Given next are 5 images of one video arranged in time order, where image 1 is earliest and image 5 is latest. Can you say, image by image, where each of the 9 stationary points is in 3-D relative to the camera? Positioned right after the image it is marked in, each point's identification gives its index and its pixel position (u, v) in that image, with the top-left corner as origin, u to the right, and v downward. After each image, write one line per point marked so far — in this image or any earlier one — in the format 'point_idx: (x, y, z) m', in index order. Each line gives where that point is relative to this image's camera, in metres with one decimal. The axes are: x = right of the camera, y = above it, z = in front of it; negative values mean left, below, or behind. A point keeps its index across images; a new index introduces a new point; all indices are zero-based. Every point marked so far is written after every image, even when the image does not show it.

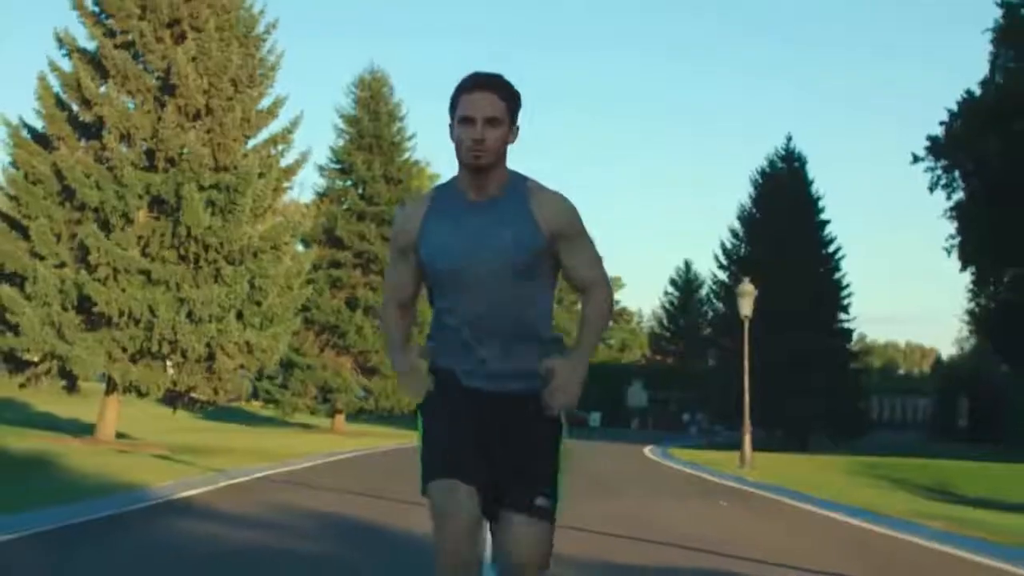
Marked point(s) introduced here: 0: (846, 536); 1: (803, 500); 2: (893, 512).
0: (+3.0, -2.2, +13.1) m
1: (+3.1, -2.4, +16.9) m
2: (+3.8, -2.3, +15.4) m
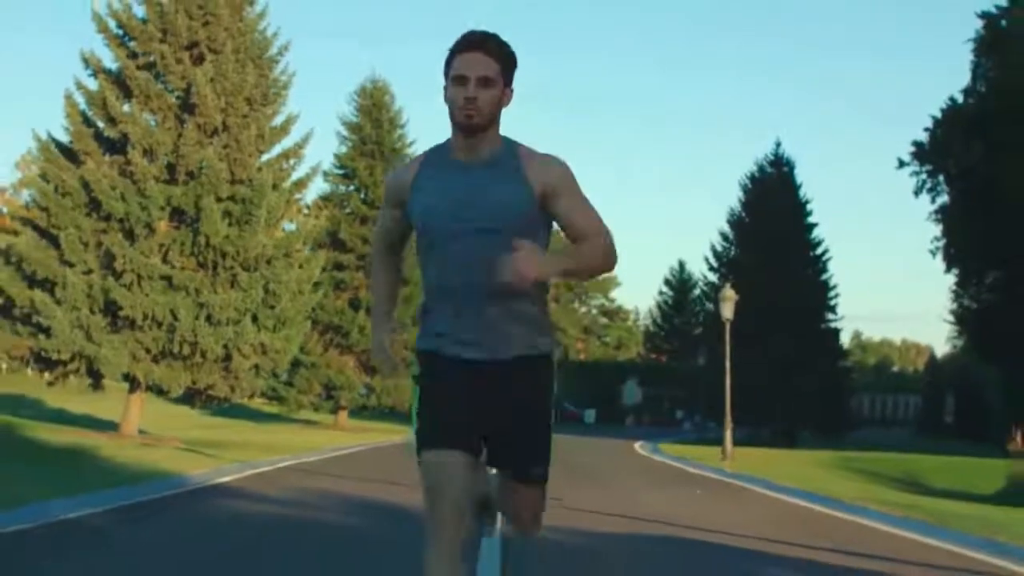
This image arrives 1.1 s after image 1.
0: (+2.9, -2.2, +14.1) m
1: (+3.1, -2.4, +17.9) m
2: (+3.8, -2.4, +16.3) m
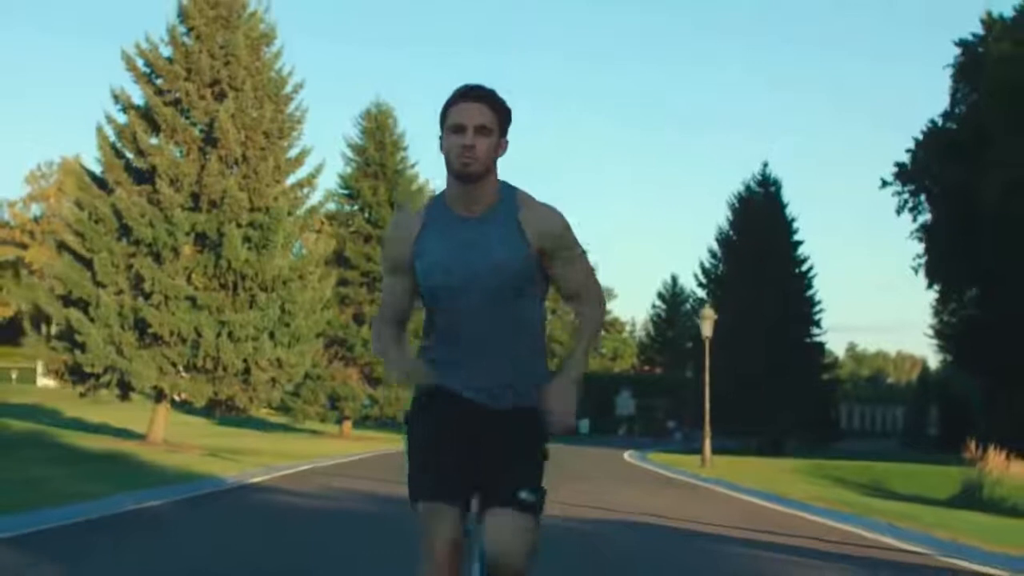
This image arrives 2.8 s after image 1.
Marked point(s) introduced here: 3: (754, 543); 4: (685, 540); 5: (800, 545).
0: (+2.9, -2.5, +15.3) m
1: (+3.1, -2.7, +19.1) m
2: (+3.7, -2.6, +17.5) m
3: (+2.2, -2.3, +13.1) m
4: (+1.6, -2.2, +13.0) m
5: (+2.6, -2.3, +13.0) m
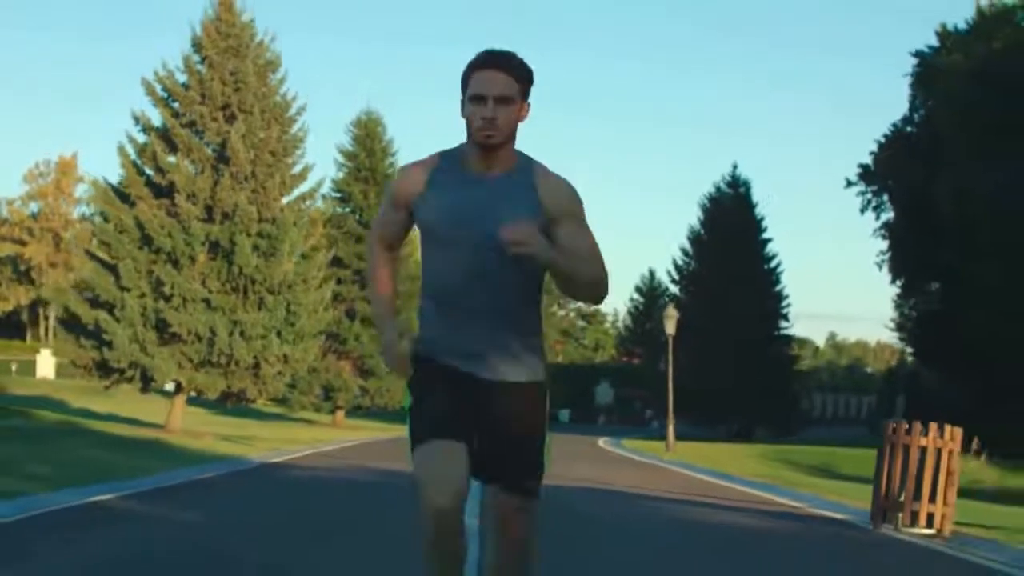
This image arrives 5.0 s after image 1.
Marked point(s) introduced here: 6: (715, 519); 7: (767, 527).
0: (+2.7, -2.5, +17.0) m
1: (+2.8, -2.6, +20.8) m
2: (+3.5, -2.6, +19.3) m
3: (+2.1, -2.3, +14.8) m
4: (+1.4, -2.3, +14.8) m
5: (+2.4, -2.3, +14.7) m
6: (+1.9, -2.2, +13.9) m
7: (+2.4, -2.2, +13.5) m
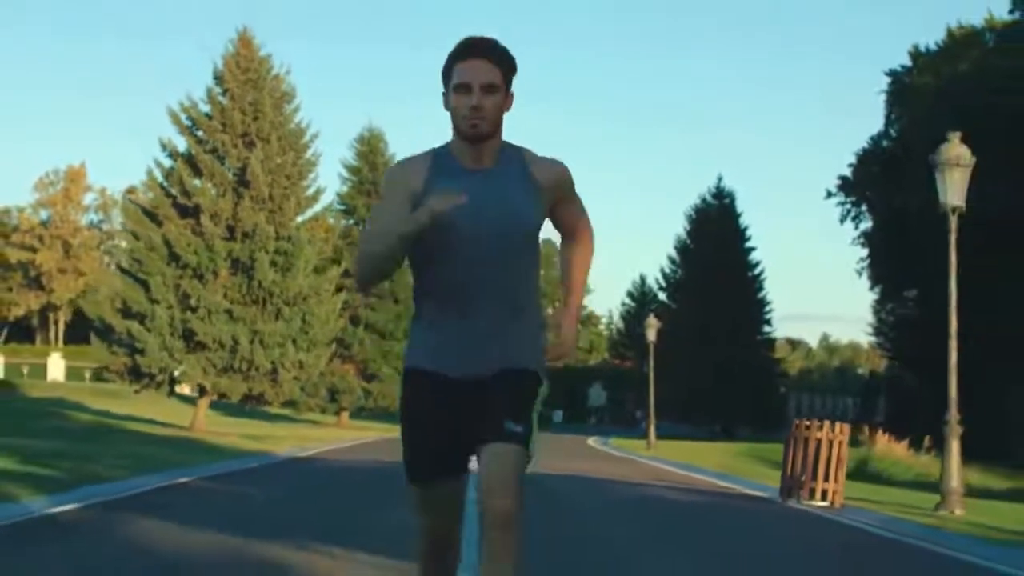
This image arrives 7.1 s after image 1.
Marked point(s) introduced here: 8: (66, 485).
0: (+2.6, -2.6, +18.6) m
1: (+2.7, -2.8, +22.4) m
2: (+3.4, -2.7, +20.9) m
3: (+2.0, -2.5, +16.4) m
4: (+1.4, -2.4, +16.4) m
5: (+2.4, -2.5, +16.4) m
6: (+1.9, -2.4, +15.5) m
7: (+2.3, -2.4, +15.2) m
8: (-4.6, -2.1, +15.1) m
